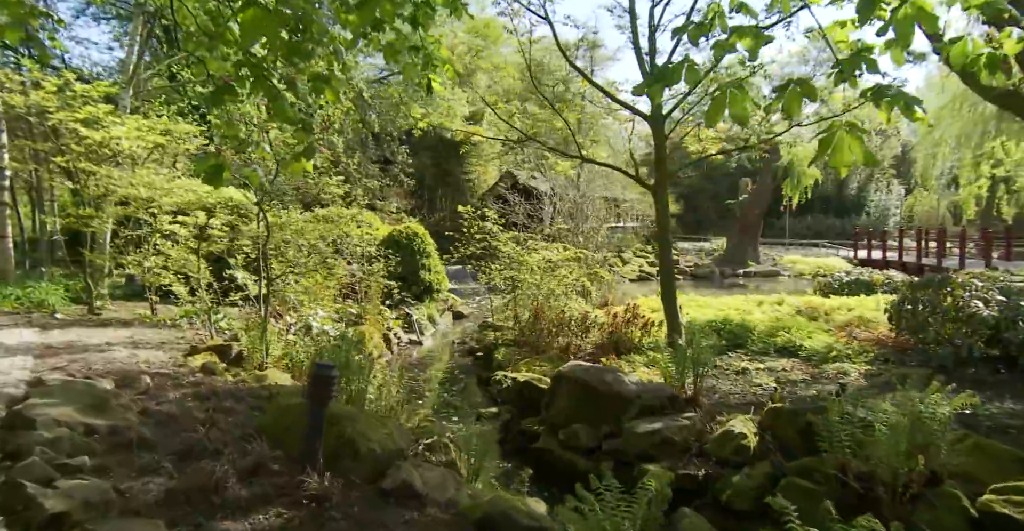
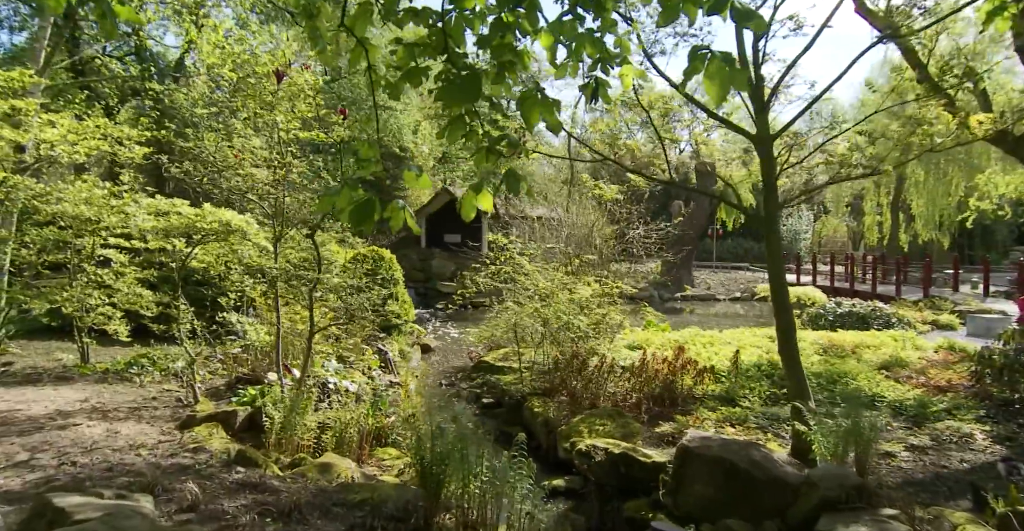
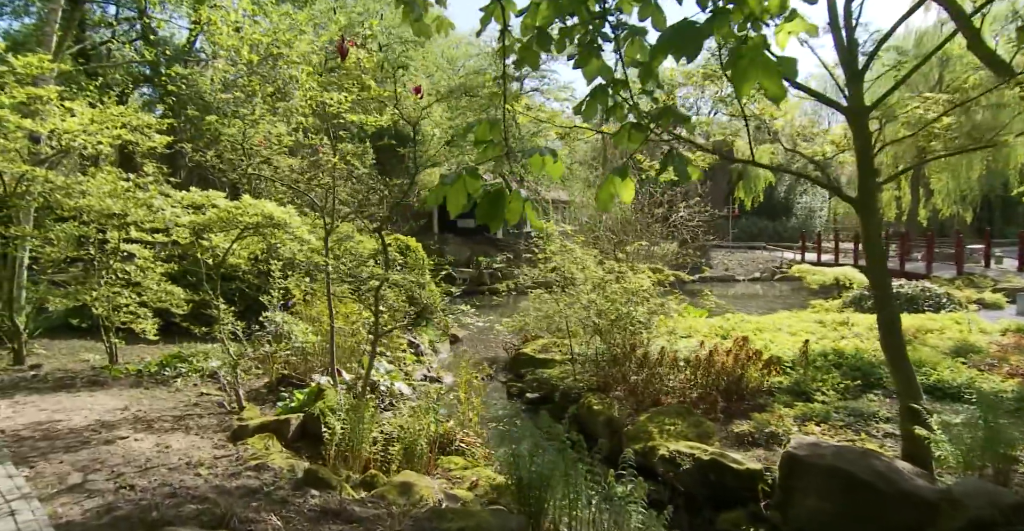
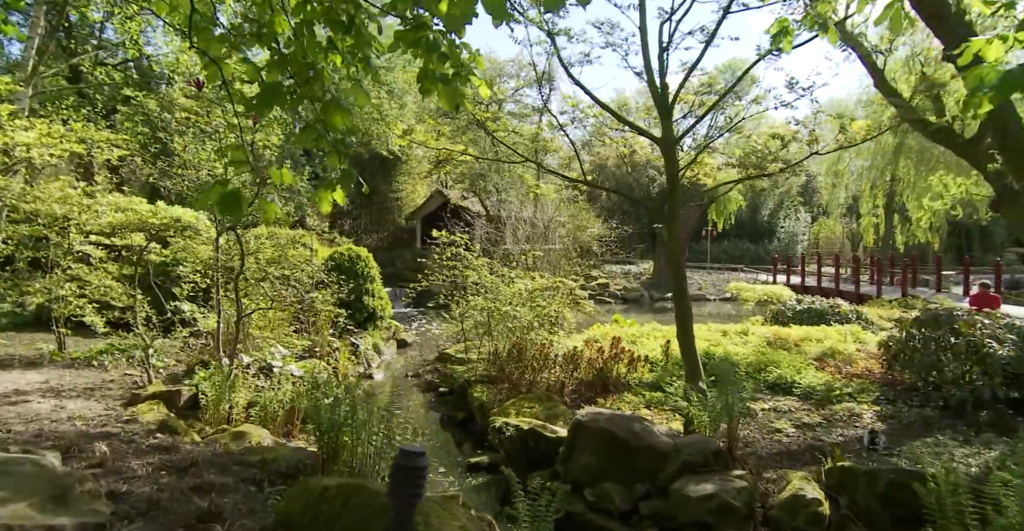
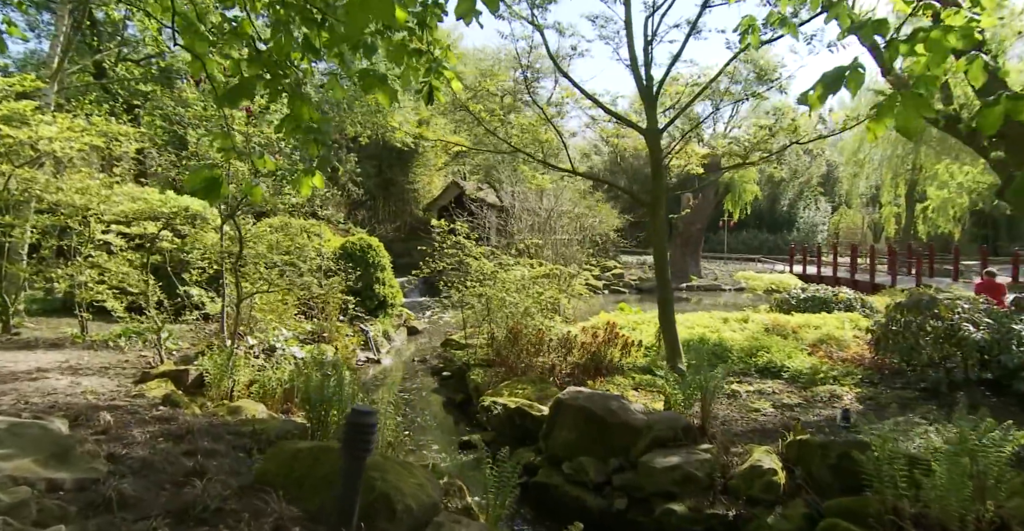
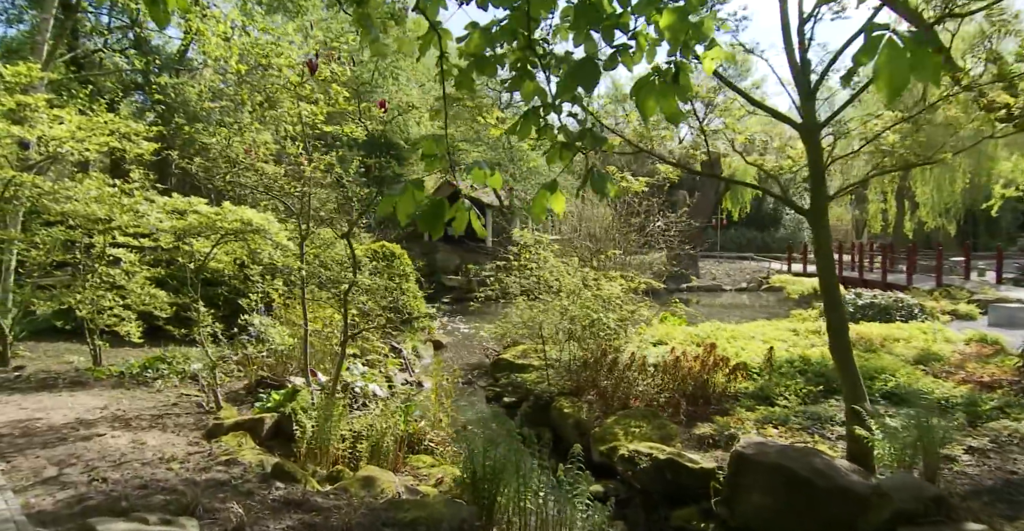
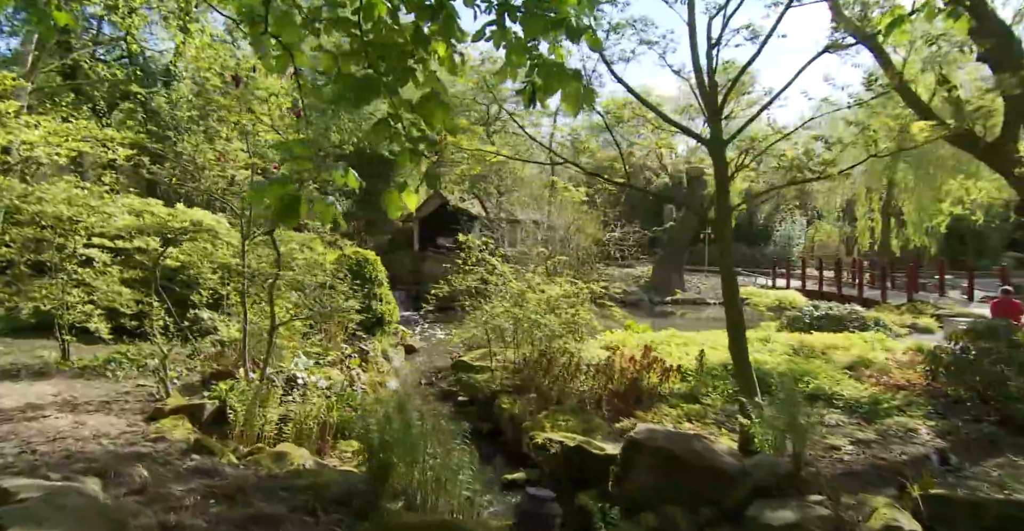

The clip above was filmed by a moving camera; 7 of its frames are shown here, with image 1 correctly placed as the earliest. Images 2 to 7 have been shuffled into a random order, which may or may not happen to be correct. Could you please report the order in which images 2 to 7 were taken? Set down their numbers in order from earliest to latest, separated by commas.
5, 4, 7, 2, 6, 3
